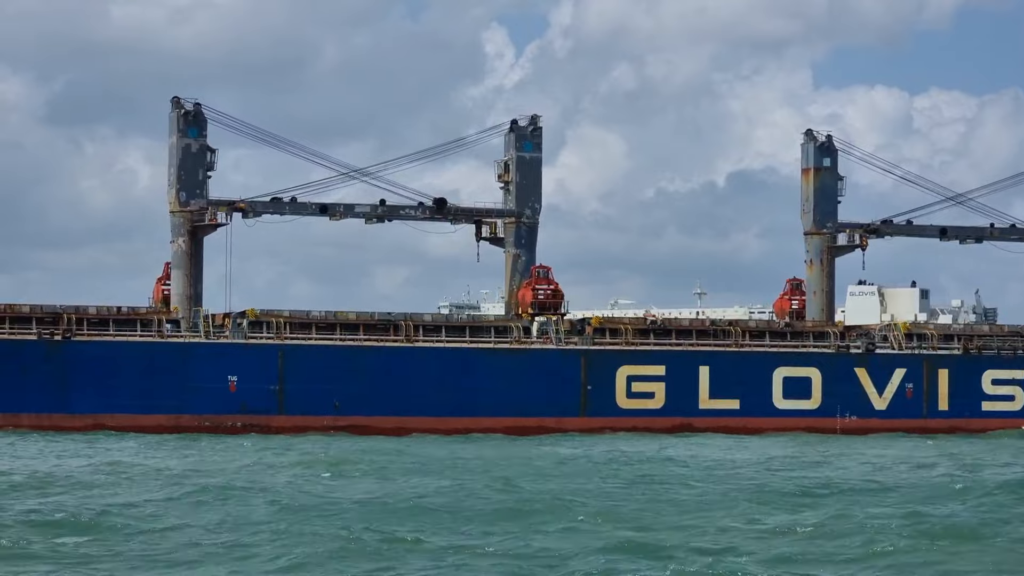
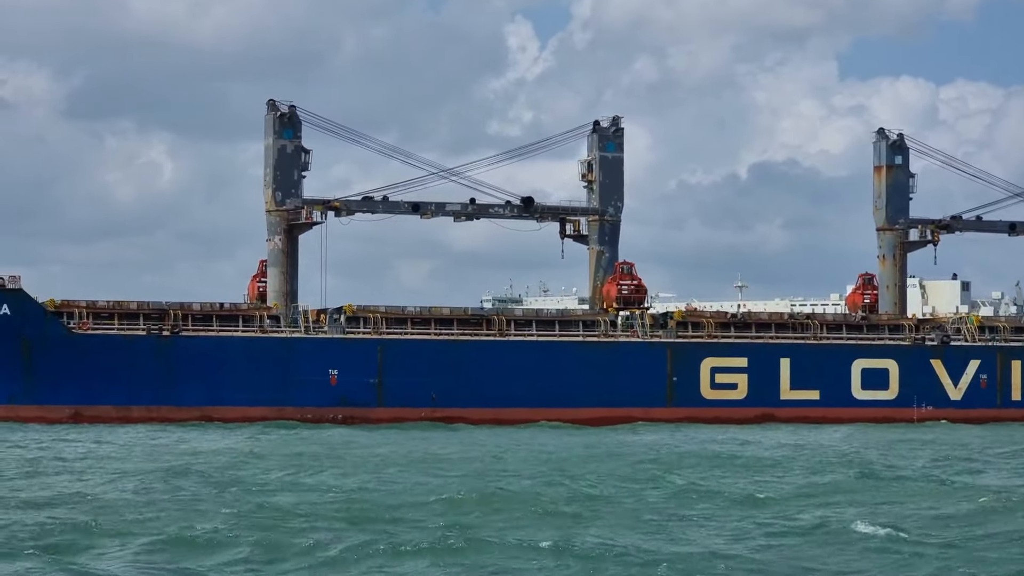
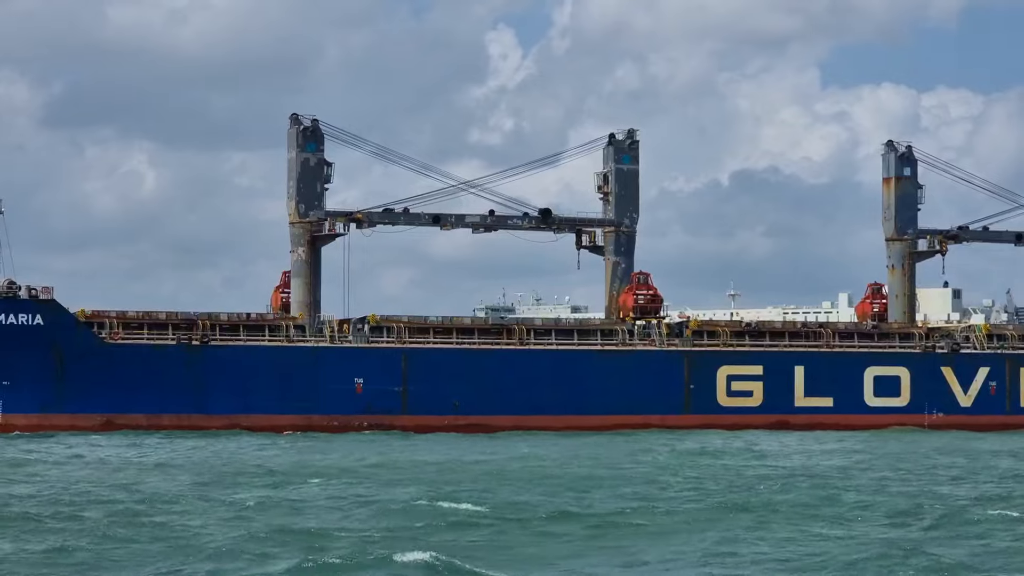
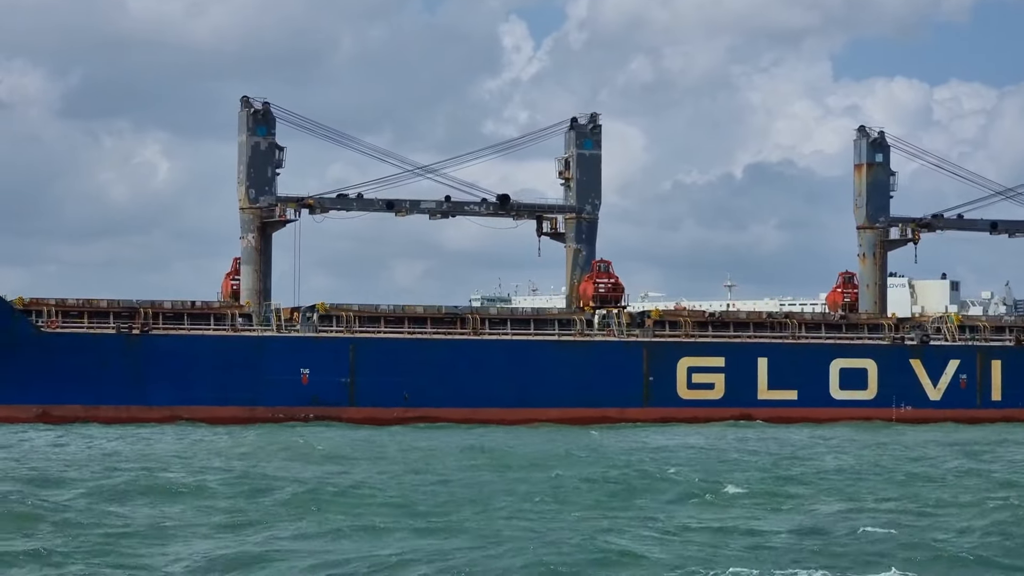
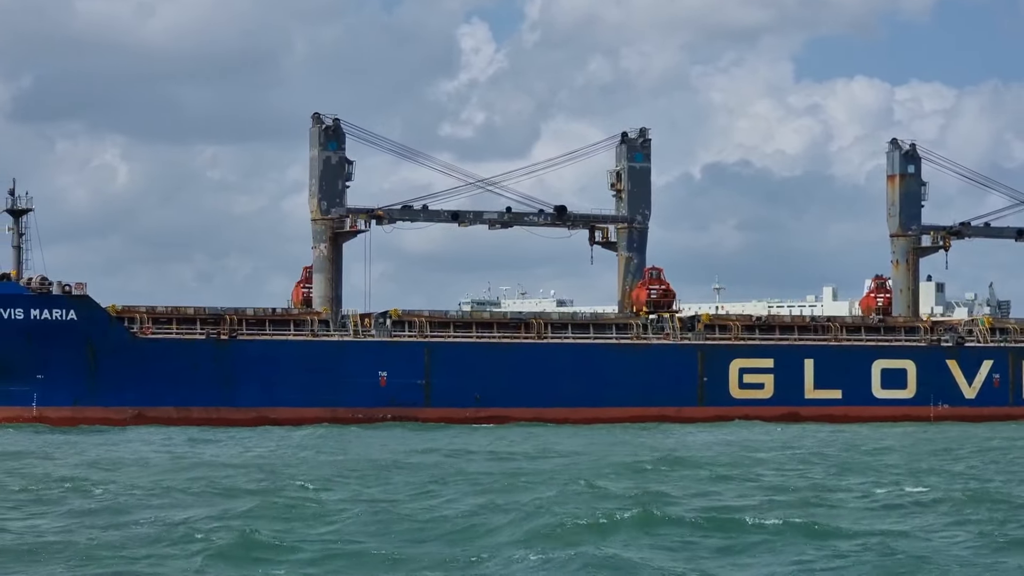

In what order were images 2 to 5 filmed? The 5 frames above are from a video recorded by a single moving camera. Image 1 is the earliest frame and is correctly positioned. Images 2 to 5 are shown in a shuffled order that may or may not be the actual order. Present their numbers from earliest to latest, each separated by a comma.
4, 2, 3, 5
